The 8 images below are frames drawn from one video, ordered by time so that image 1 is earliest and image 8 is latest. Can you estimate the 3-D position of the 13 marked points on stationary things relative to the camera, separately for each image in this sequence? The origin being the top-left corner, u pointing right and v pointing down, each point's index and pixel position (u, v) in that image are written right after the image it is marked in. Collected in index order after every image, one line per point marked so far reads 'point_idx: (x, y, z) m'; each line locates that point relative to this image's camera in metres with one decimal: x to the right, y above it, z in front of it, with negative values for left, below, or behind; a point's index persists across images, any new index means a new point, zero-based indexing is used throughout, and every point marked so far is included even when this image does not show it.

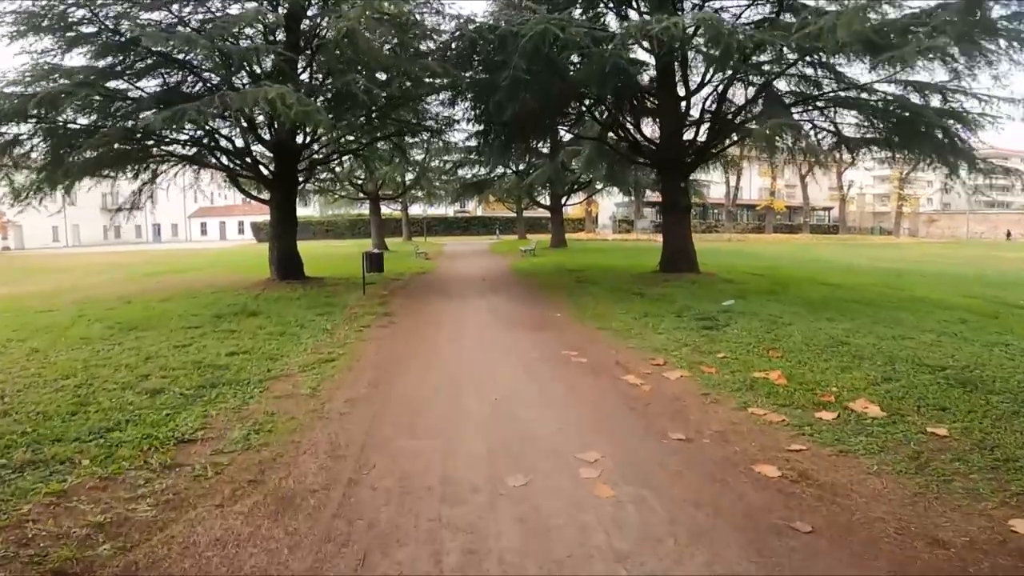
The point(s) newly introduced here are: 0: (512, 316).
0: (0.0, -0.6, +11.8) m
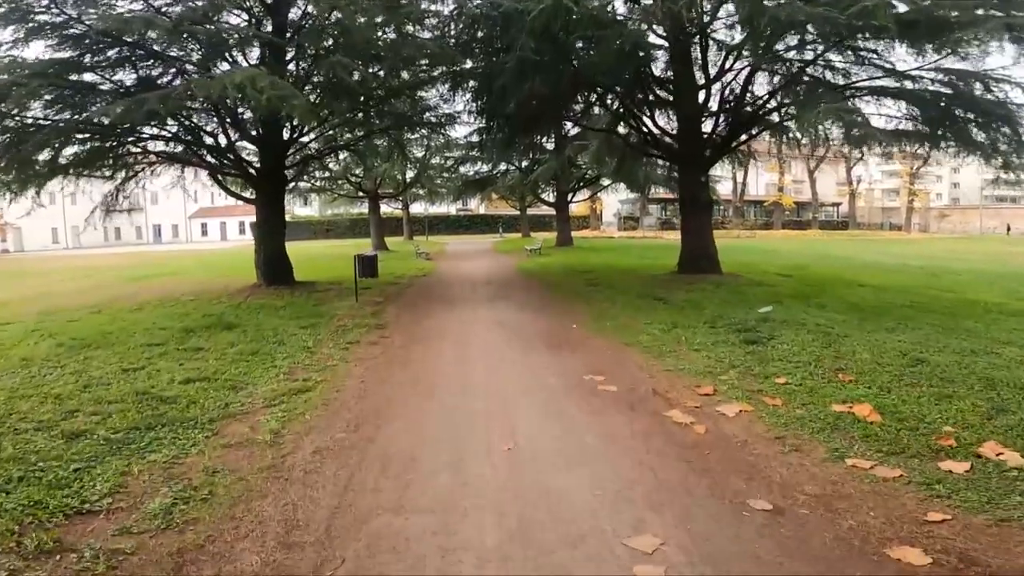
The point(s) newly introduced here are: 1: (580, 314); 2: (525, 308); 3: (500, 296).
0: (+0.2, -0.8, +10.3) m
1: (+1.5, -0.6, +12.0) m
2: (+0.3, -0.5, +12.8) m
3: (-0.3, -0.2, +14.8) m
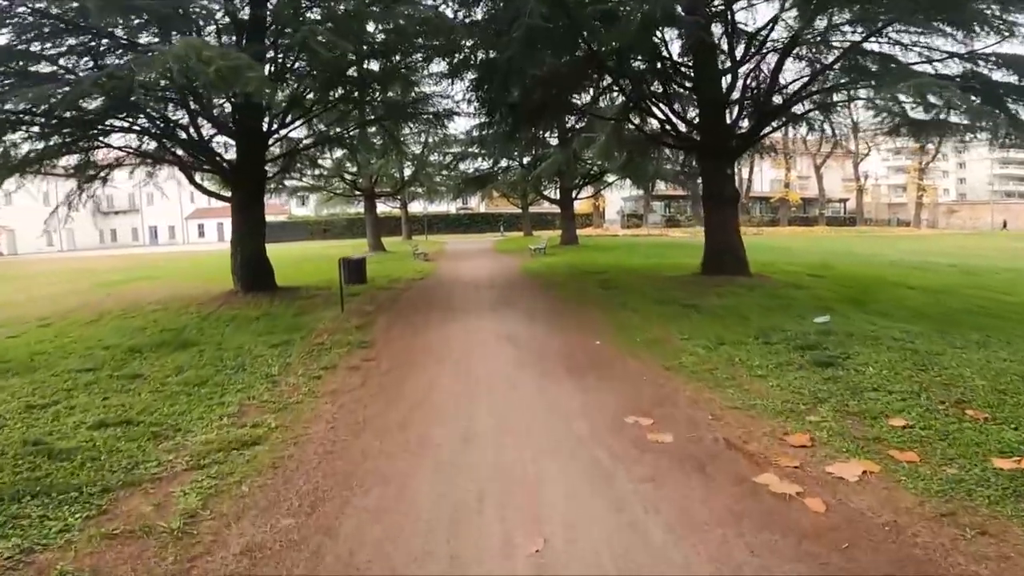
0: (+0.4, -0.9, +8.6) m
1: (+1.7, -0.7, +10.3) m
2: (+0.5, -0.6, +11.0) m
3: (-0.1, -0.3, +13.0) m
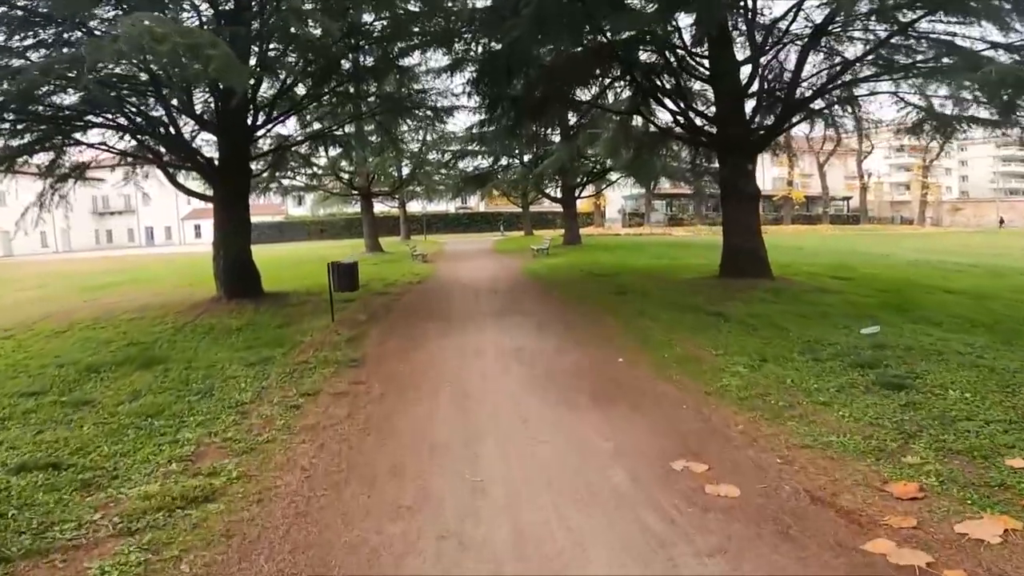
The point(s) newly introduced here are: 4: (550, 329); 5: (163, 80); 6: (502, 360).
0: (+0.5, -1.0, +7.5) m
1: (+1.9, -0.8, +9.2) m
2: (+0.6, -0.7, +9.9) m
3: (0.0, -0.5, +11.9) m
4: (+0.7, -0.7, +9.8) m
5: (-7.4, +4.4, +11.6) m
6: (-0.1, -1.0, +7.7) m
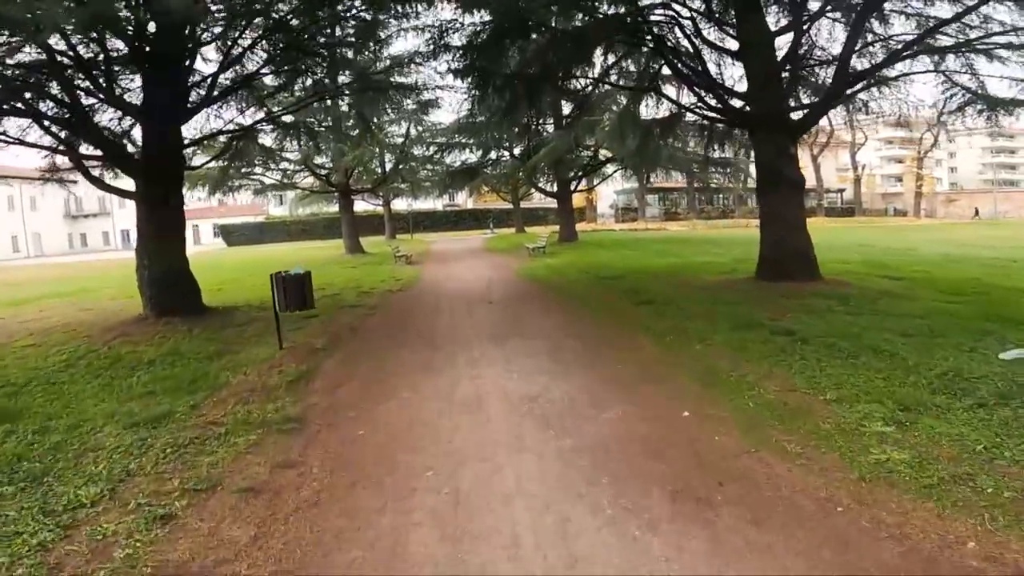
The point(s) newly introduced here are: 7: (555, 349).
0: (+0.7, -1.2, +5.0) m
1: (+2.0, -1.0, +6.7) m
2: (+0.7, -0.9, +7.5) m
3: (+0.1, -0.6, +9.4) m
4: (+0.8, -0.9, +7.4) m
5: (-7.5, +4.1, +9.0) m
6: (0.0, -1.2, +5.2) m
7: (+0.6, -0.9, +7.8) m
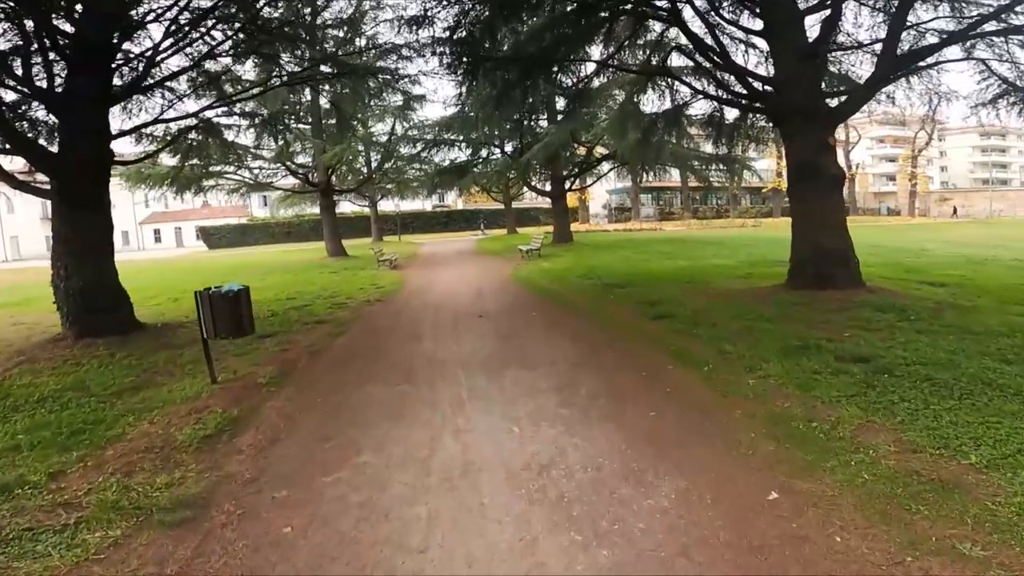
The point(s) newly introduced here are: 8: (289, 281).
0: (+0.7, -1.4, +3.2) m
1: (+2.0, -1.2, +5.0) m
2: (+0.7, -1.1, +5.7) m
3: (0.0, -0.8, +7.7) m
4: (+0.8, -1.1, +5.6) m
5: (-7.5, +3.9, +7.1) m
6: (0.0, -1.4, +3.5) m
7: (+0.6, -1.1, +6.1) m
8: (-7.6, +0.2, +18.7) m
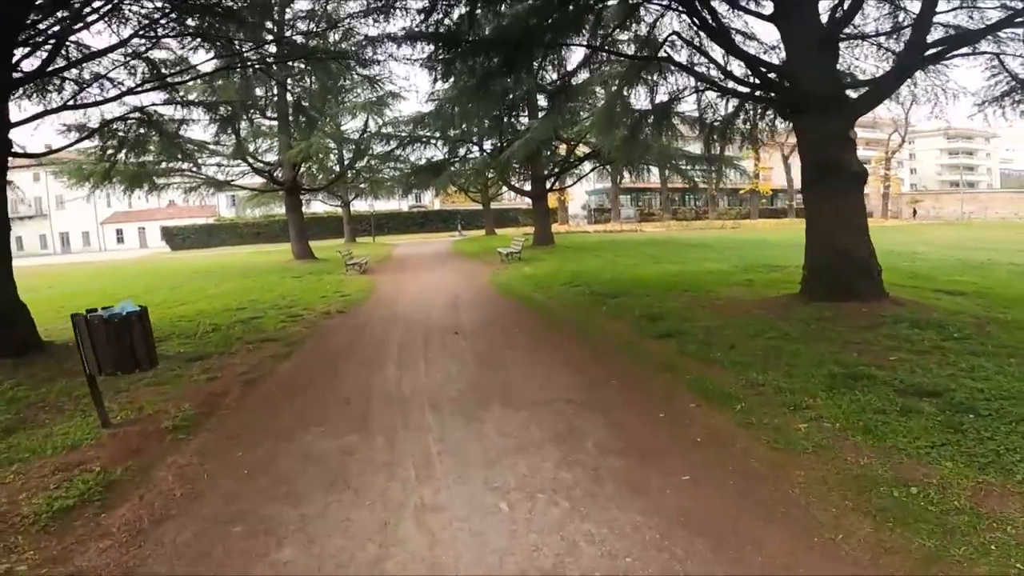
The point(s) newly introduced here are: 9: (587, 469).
0: (+0.7, -1.6, +1.9) m
1: (+1.9, -1.3, +3.7) m
2: (+0.6, -1.3, +4.4) m
3: (-0.2, -1.0, +6.3) m
4: (+0.7, -1.3, +4.3) m
5: (-7.7, +3.7, +5.5) m
6: (0.0, -1.6, +2.1) m
7: (+0.5, -1.2, +4.7) m
8: (-8.2, 0.0, +17.0) m
9: (+0.6, -1.3, +4.2) m
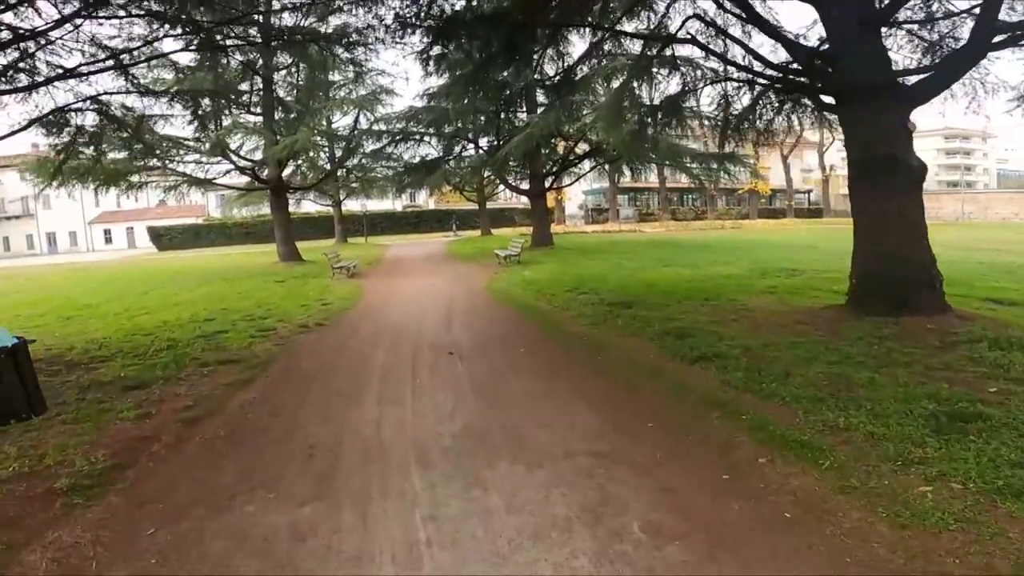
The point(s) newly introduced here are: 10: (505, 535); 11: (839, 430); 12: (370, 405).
0: (+0.8, -1.8, +0.6) m
1: (+2.0, -1.5, +2.5) m
2: (+0.7, -1.5, +3.1) m
3: (-0.1, -1.2, +5.0) m
4: (+0.8, -1.5, +3.0) m
5: (-7.6, +3.5, +4.1) m
6: (+0.1, -1.8, +0.8) m
7: (+0.6, -1.4, +3.5) m
8: (-8.3, -0.1, +15.7) m
9: (+0.7, -1.5, +3.0) m
10: (-0.1, -1.5, +3.3) m
11: (+2.6, -1.2, +4.3) m
12: (-1.4, -1.2, +5.6) m
